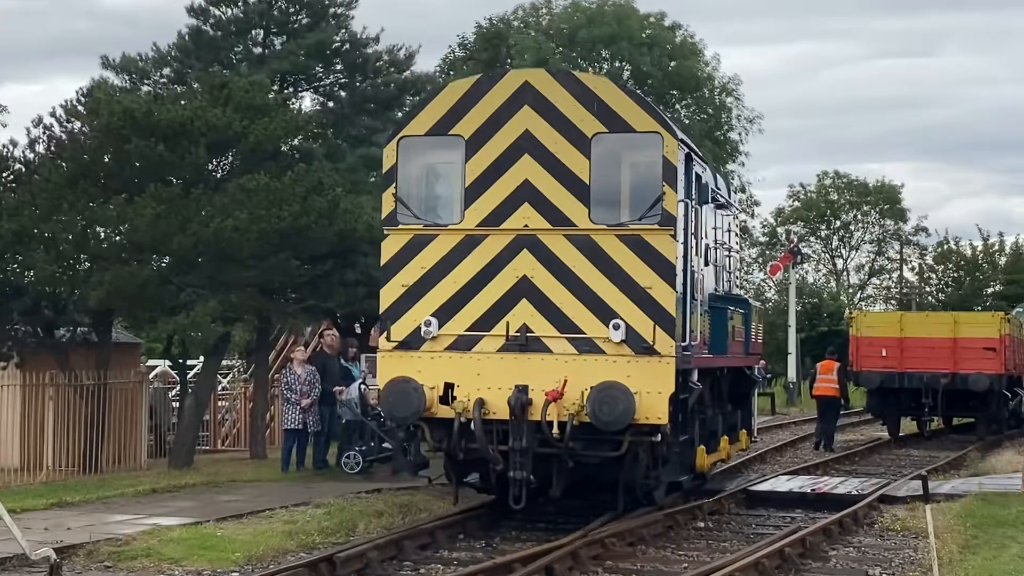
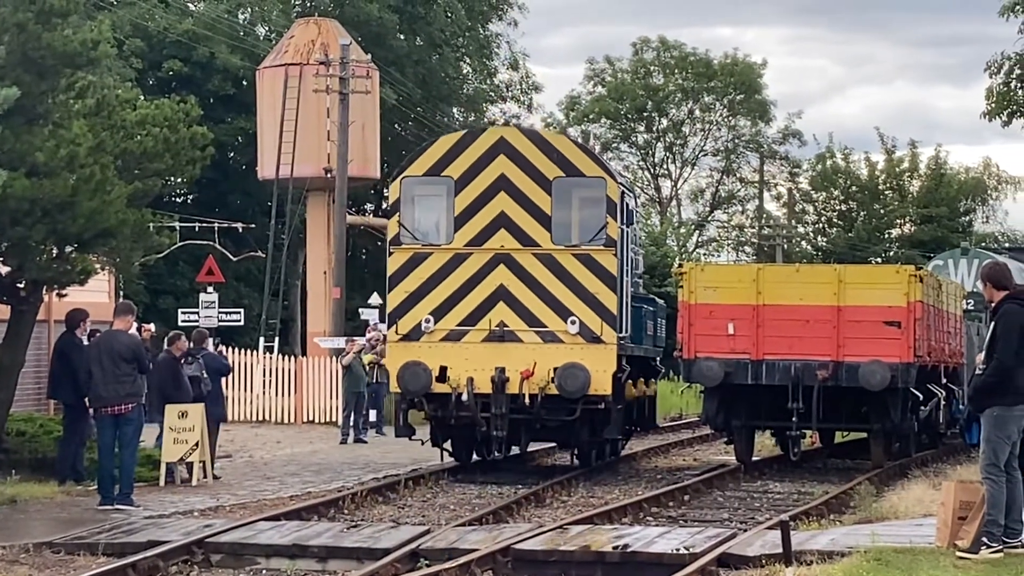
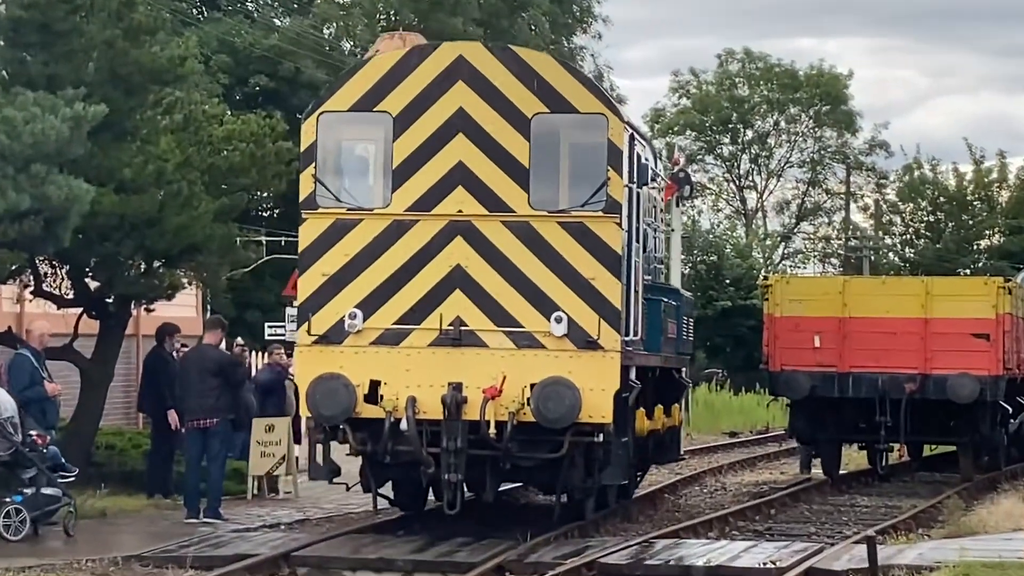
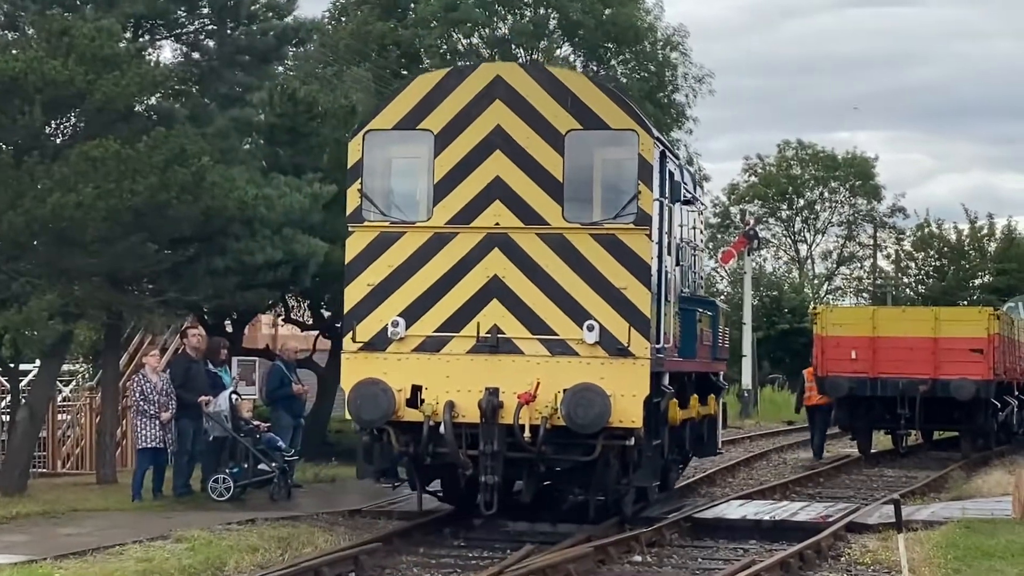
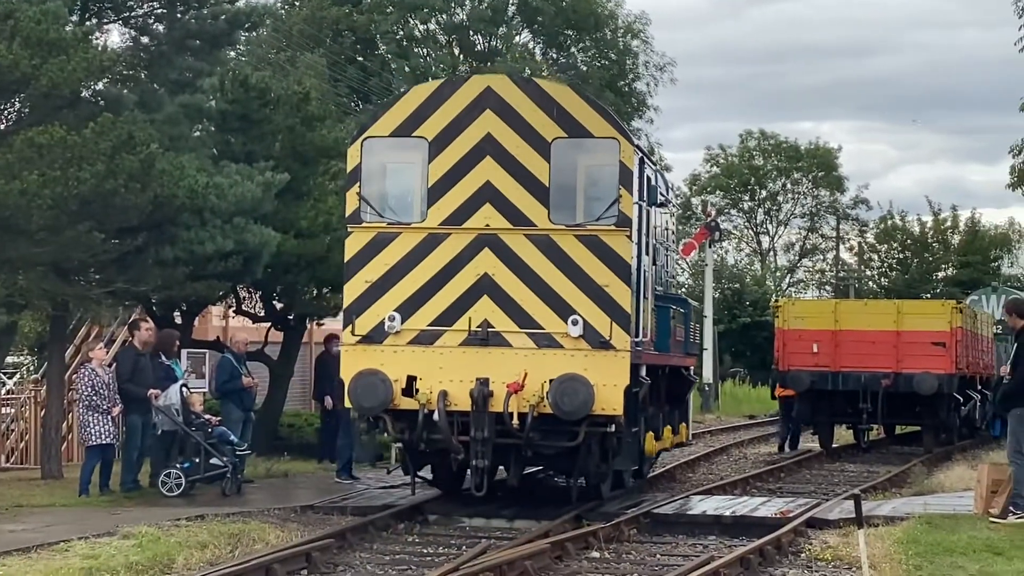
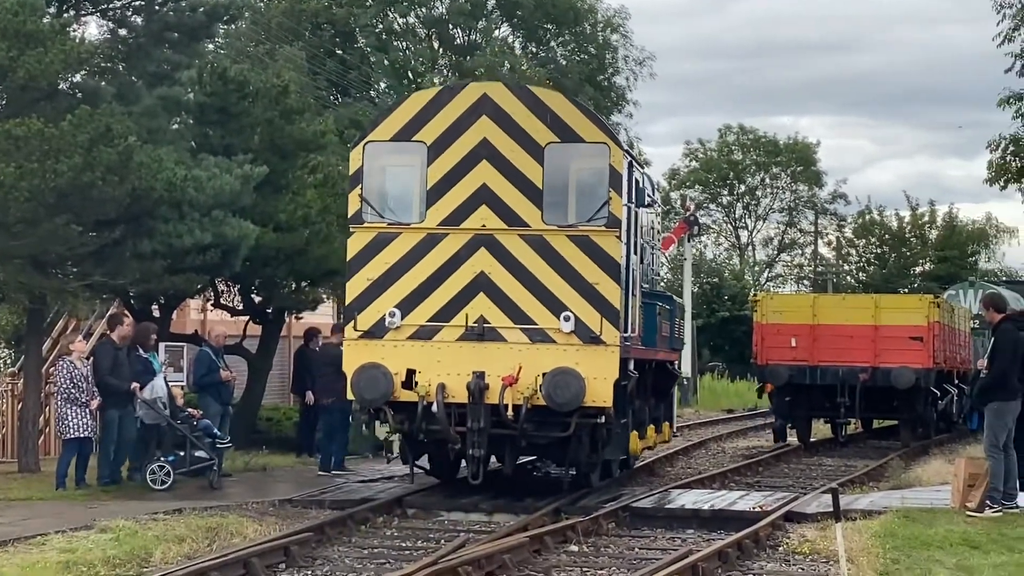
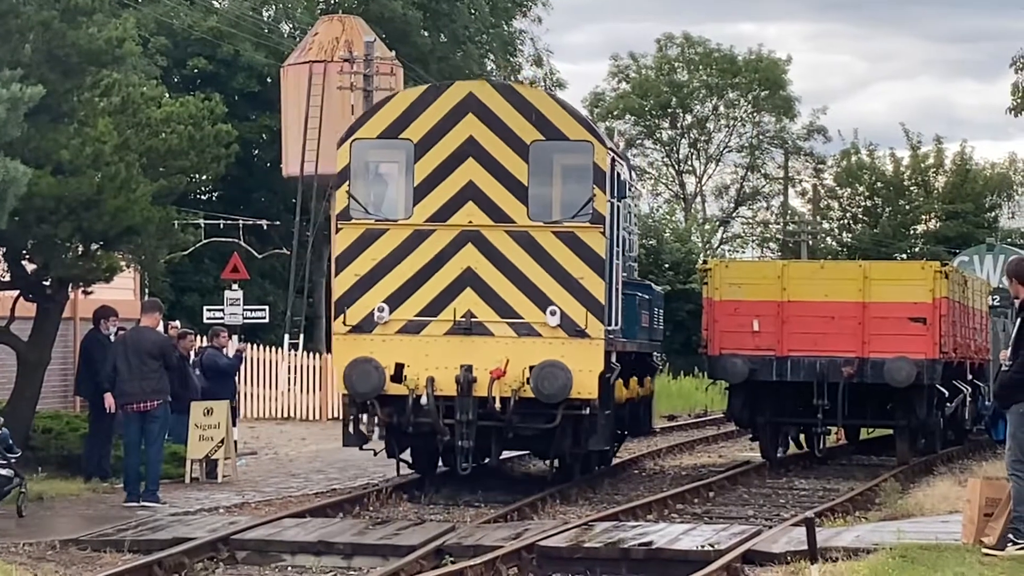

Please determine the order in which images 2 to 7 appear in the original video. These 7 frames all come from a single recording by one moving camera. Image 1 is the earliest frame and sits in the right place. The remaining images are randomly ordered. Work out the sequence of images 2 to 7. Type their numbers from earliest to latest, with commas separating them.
4, 5, 6, 3, 7, 2
